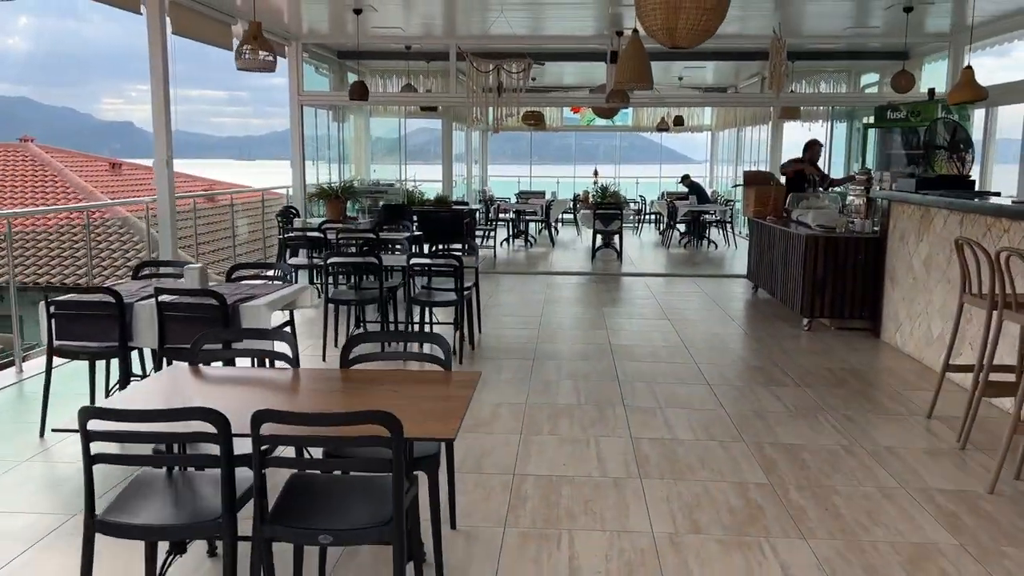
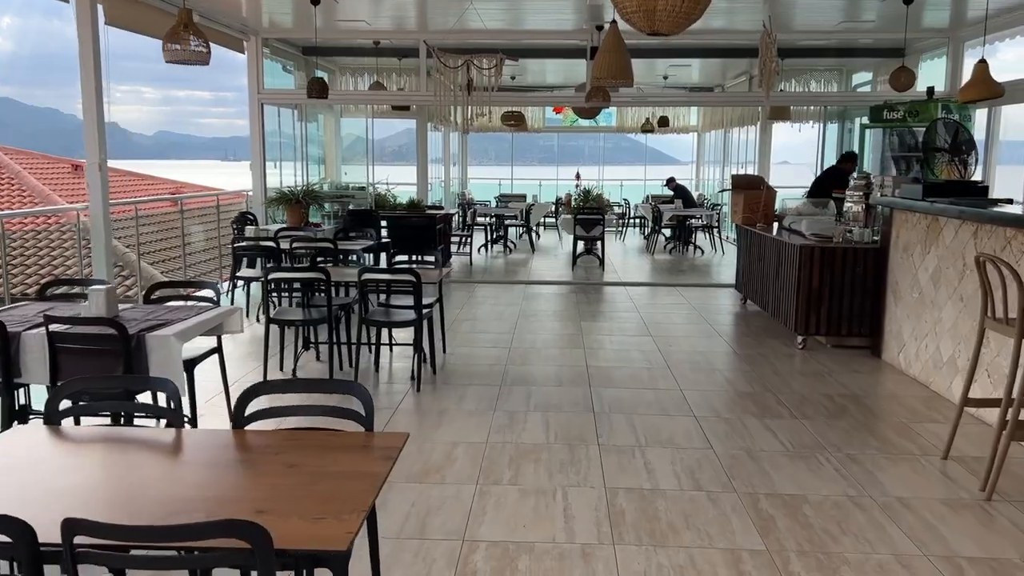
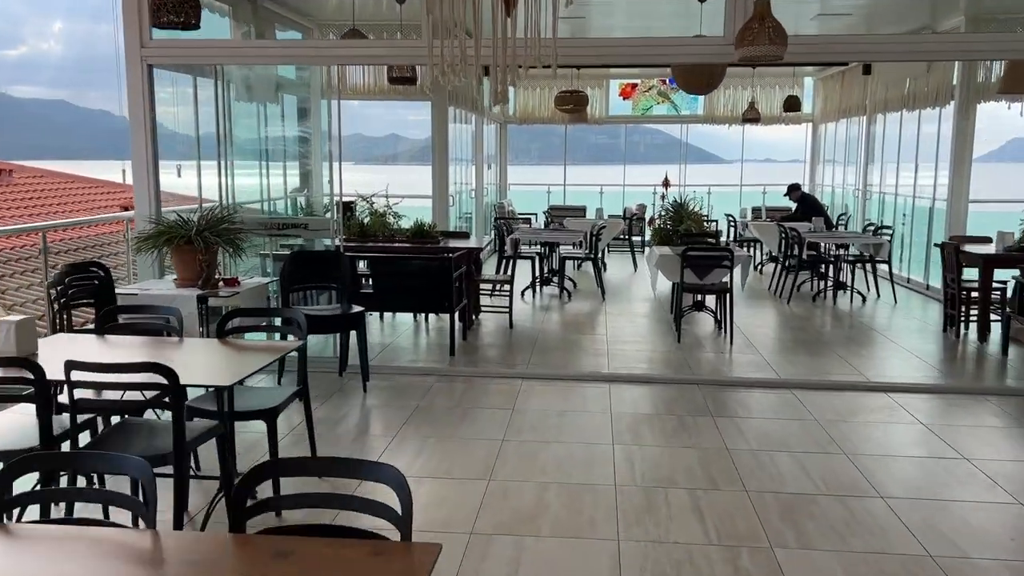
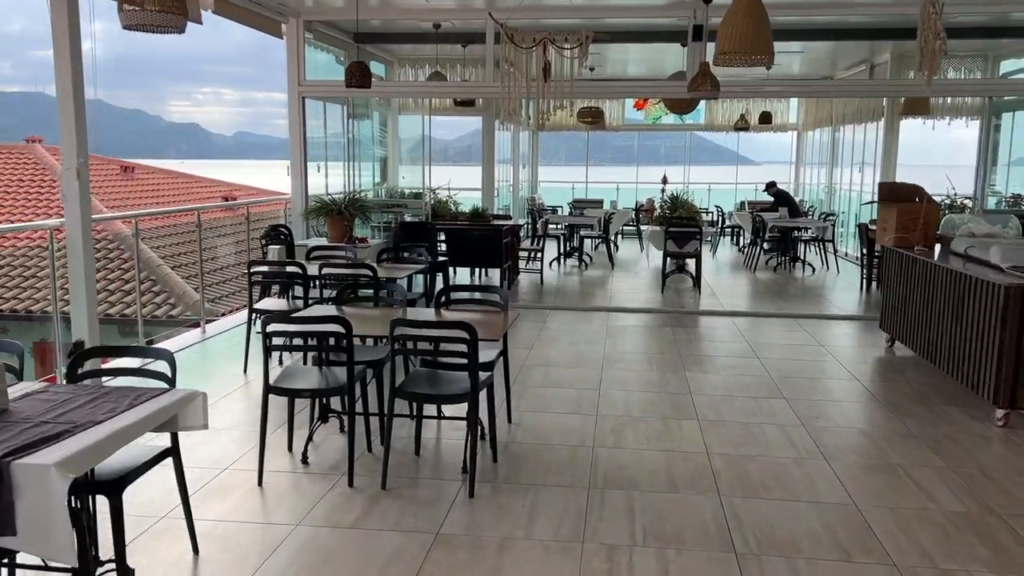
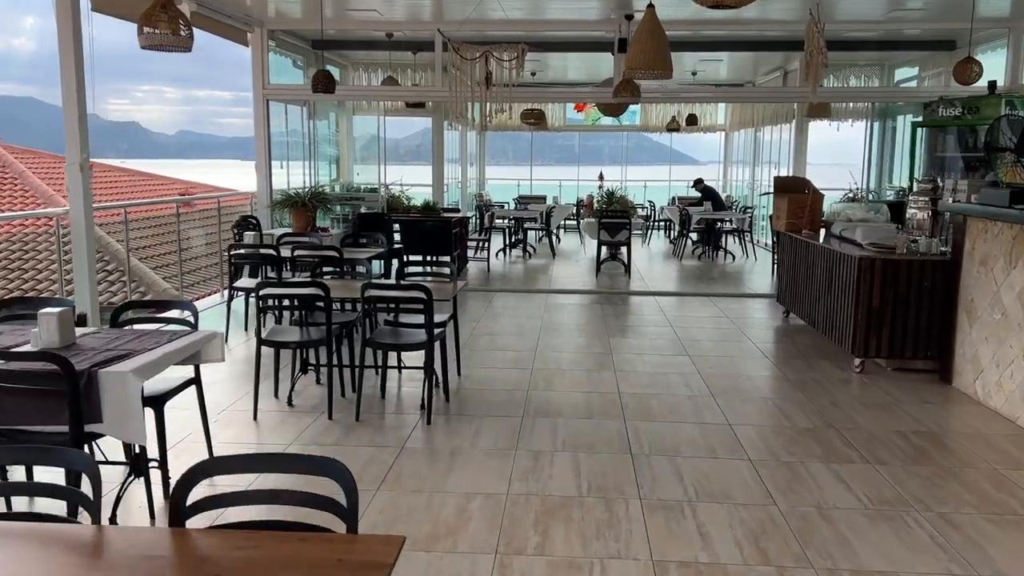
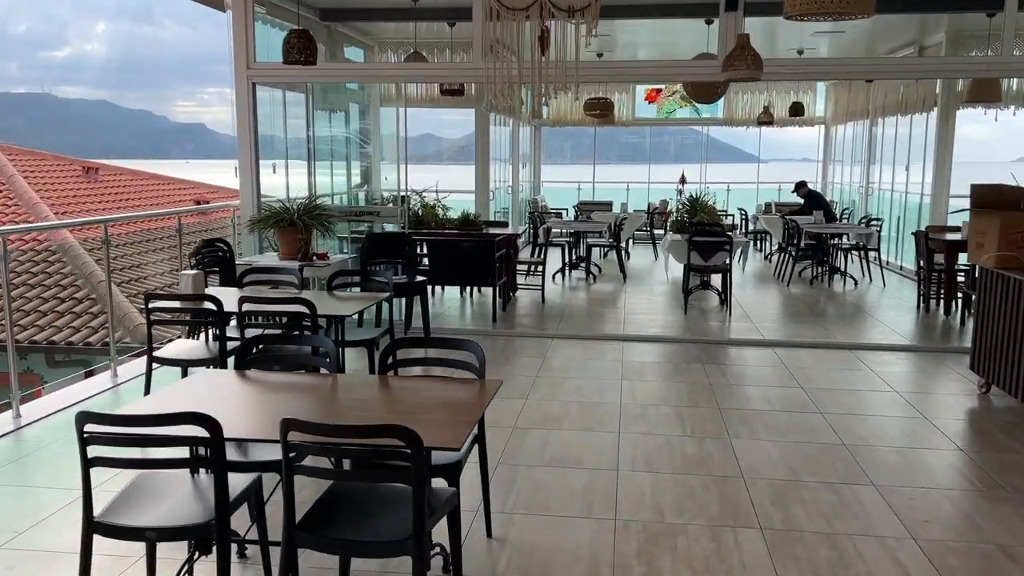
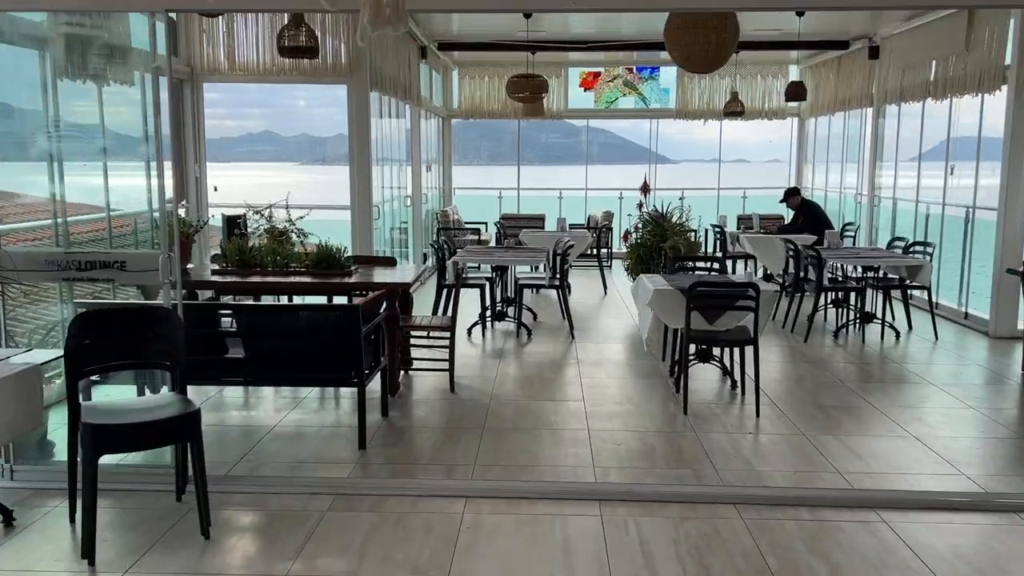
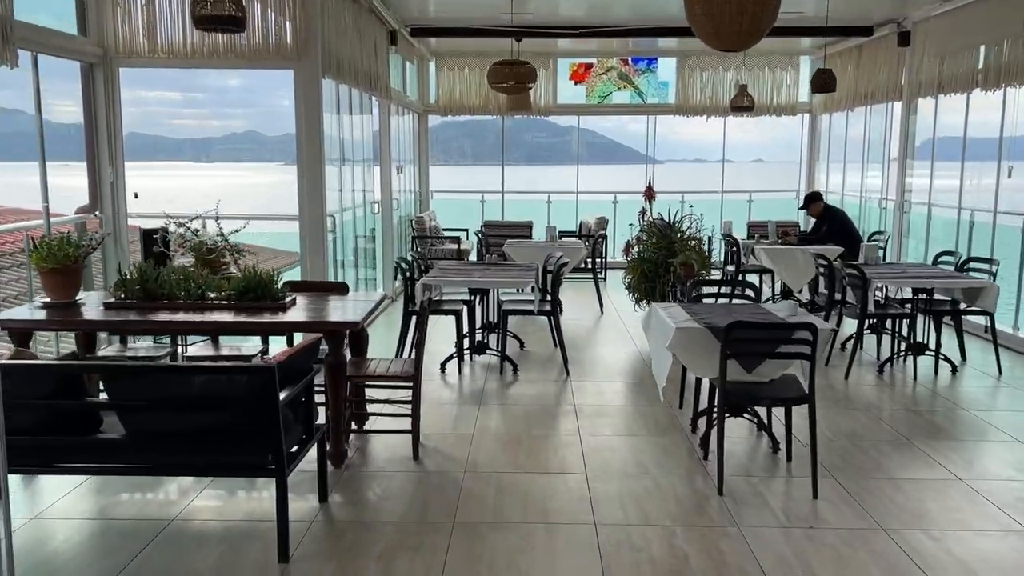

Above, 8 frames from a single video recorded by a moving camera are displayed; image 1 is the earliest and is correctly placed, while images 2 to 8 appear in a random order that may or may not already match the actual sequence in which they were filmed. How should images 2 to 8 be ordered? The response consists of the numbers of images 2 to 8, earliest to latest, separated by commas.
2, 5, 4, 6, 3, 7, 8
